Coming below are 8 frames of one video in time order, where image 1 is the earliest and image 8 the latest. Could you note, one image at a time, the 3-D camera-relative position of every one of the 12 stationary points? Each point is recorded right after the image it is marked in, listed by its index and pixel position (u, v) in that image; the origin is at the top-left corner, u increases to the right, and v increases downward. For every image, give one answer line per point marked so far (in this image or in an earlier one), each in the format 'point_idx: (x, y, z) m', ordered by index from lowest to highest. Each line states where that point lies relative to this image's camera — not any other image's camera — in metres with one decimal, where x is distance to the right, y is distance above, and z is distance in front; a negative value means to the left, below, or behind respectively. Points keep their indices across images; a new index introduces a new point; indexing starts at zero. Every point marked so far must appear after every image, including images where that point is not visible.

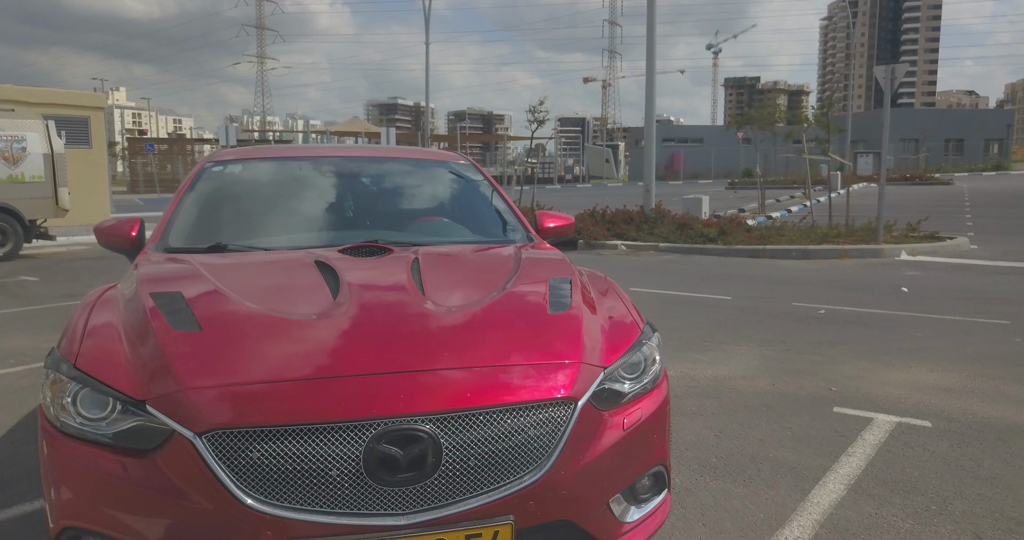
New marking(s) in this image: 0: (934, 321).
0: (+3.9, -0.5, +7.1) m
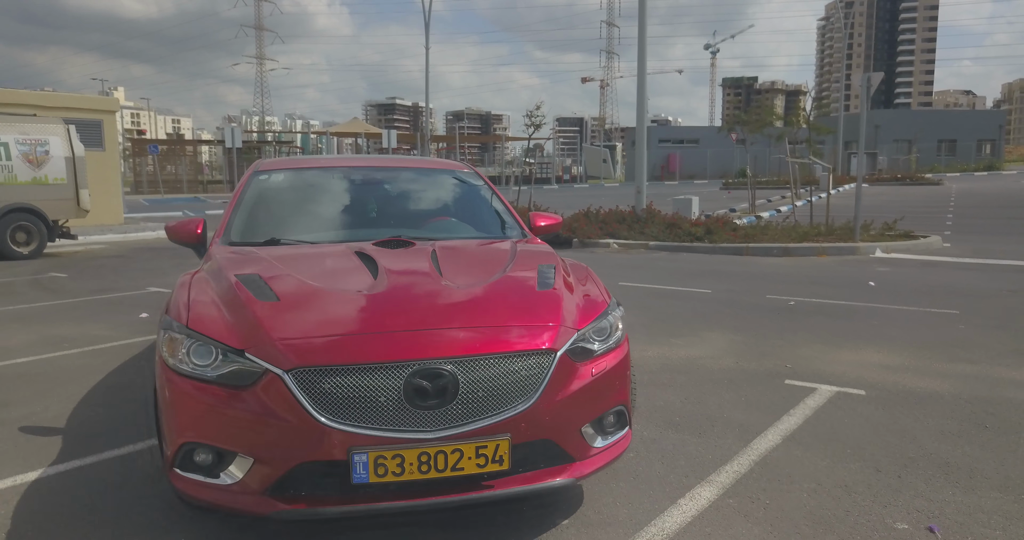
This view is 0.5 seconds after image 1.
0: (+3.9, -0.4, +7.9) m
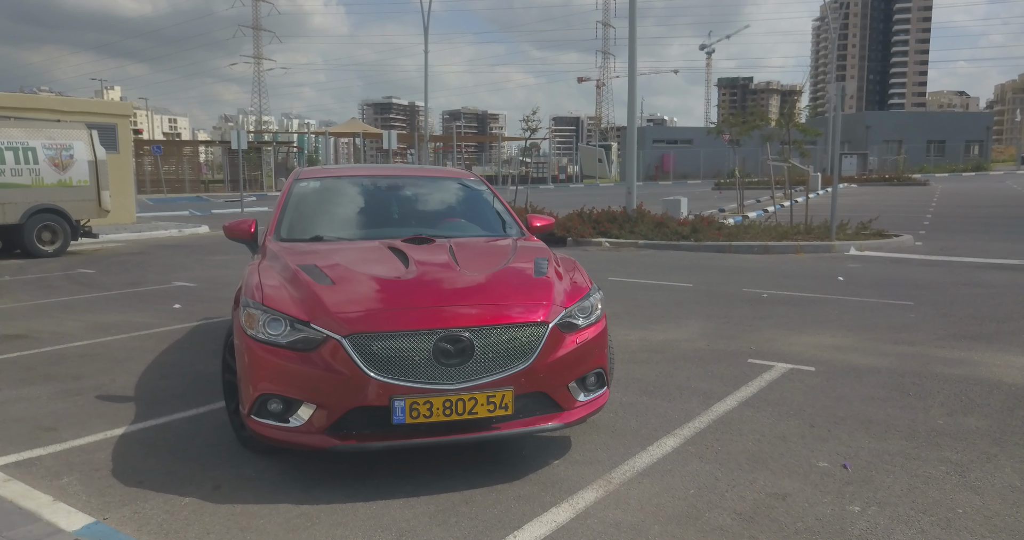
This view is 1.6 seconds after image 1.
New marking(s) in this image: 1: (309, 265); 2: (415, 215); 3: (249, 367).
0: (+3.8, -0.4, +8.7) m
1: (-1.1, 0.0, +4.0) m
2: (-0.7, +0.4, +5.3) m
3: (-1.2, -0.4, +3.5) m
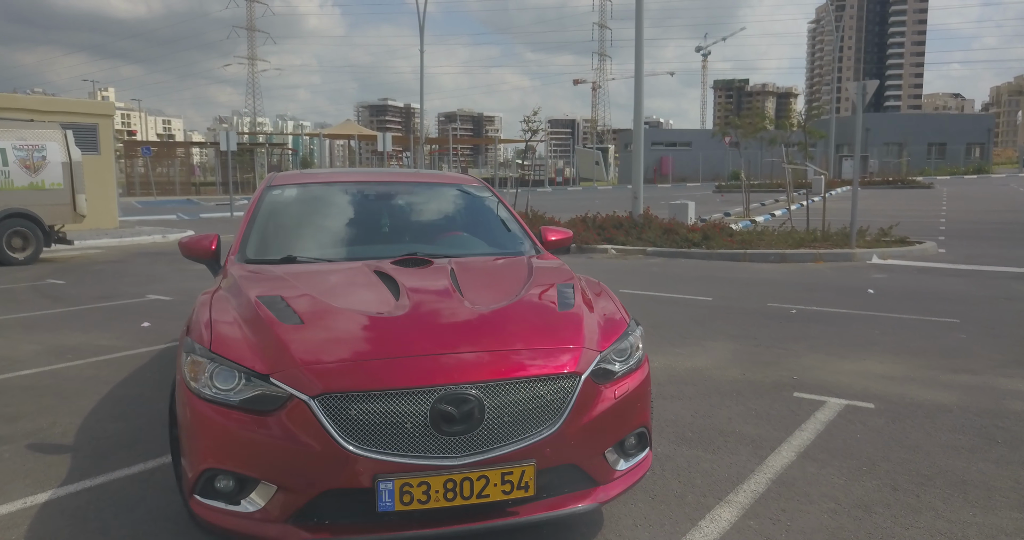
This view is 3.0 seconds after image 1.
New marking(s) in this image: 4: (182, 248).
0: (+3.9, -0.5, +7.9) m
1: (-1.0, -0.1, +3.2) m
2: (-0.6, +0.2, +4.5) m
3: (-1.1, -0.6, +2.7) m
4: (-1.8, +0.1, +4.2) m
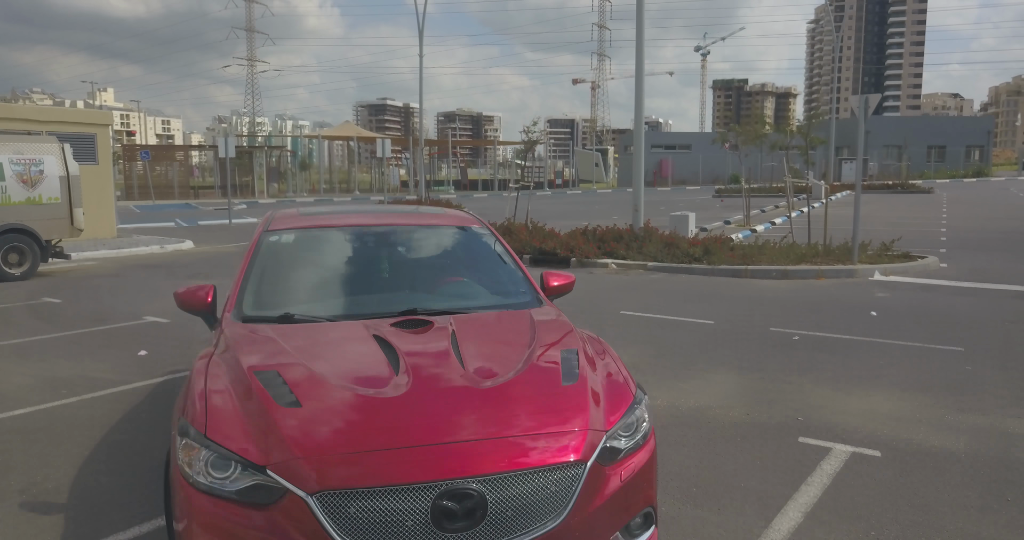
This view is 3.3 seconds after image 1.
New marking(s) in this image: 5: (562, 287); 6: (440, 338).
0: (+3.9, -0.8, +7.8) m
1: (-1.0, -0.4, +3.1) m
2: (-0.6, 0.0, +4.4) m
3: (-1.1, -0.9, +2.6) m
4: (-1.8, -0.2, +4.1) m
5: (+0.3, -0.1, +4.6) m
6: (-0.3, -0.3, +3.5) m
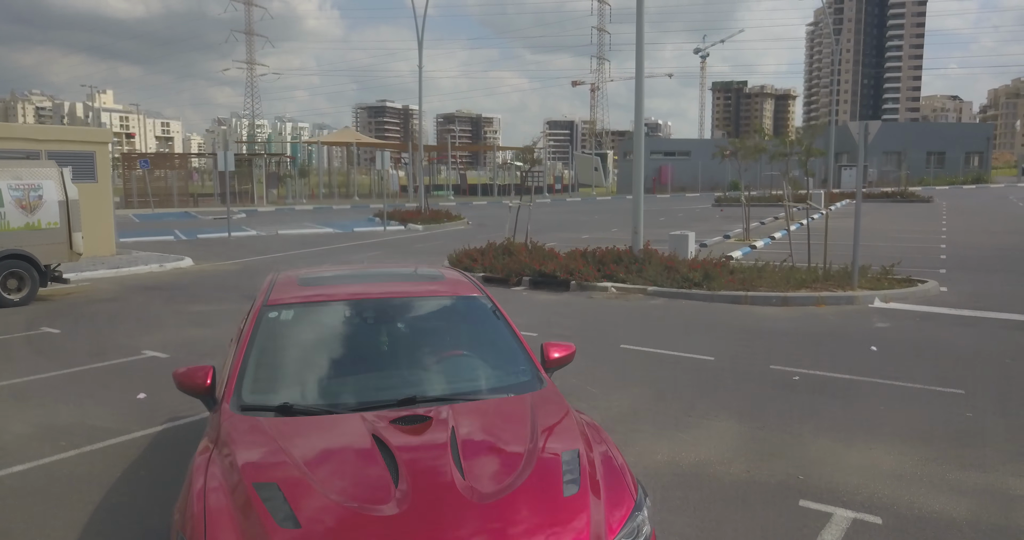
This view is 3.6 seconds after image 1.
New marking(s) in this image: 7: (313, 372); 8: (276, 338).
0: (+3.9, -1.2, +7.8) m
1: (-1.0, -0.8, +3.1) m
2: (-0.6, -0.5, +4.4) m
3: (-1.1, -1.3, +2.6) m
4: (-1.8, -0.6, +4.1) m
5: (+0.3, -0.5, +4.6) m
6: (-0.3, -0.7, +3.5) m
7: (-1.1, -0.5, +4.2) m
8: (-1.4, -0.3, +4.4) m
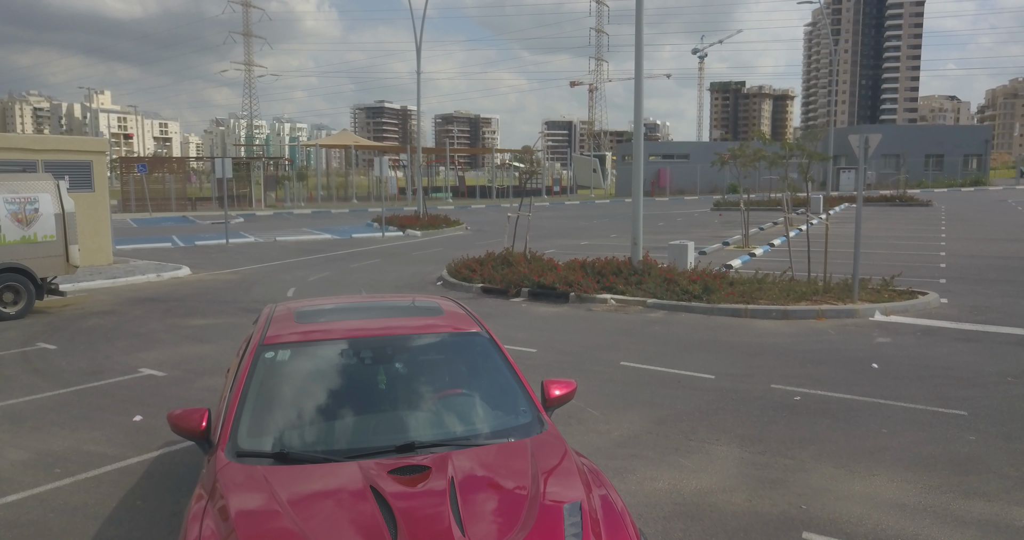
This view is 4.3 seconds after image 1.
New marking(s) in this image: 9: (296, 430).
0: (+3.9, -1.4, +7.8) m
1: (-1.0, -1.0, +3.0) m
2: (-0.6, -0.7, +4.3) m
3: (-1.1, -1.5, +2.6) m
4: (-1.8, -0.8, +4.0) m
5: (+0.3, -0.7, +4.5) m
6: (-0.3, -0.9, +3.4) m
7: (-1.1, -0.7, +4.1) m
8: (-1.4, -0.6, +4.3) m
9: (-1.1, -0.8, +4.0) m
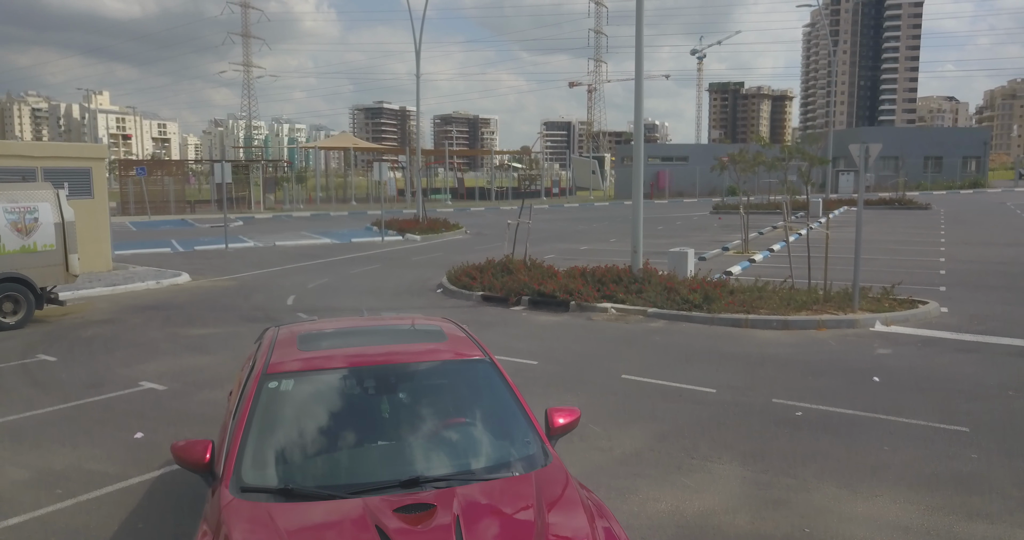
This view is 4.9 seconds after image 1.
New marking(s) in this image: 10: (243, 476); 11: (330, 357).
0: (+3.9, -1.6, +7.8) m
1: (-0.9, -1.2, +3.0) m
2: (-0.6, -0.8, +4.3) m
3: (-1.1, -1.6, +2.6) m
4: (-1.8, -1.0, +4.0) m
5: (+0.3, -0.9, +4.5) m
6: (-0.3, -1.1, +3.4) m
7: (-1.1, -0.9, +4.1) m
8: (-1.3, -0.7, +4.3) m
9: (-1.1, -0.9, +4.0) m
10: (-1.4, -1.0, +4.0) m
11: (-1.1, -0.5, +4.7) m
